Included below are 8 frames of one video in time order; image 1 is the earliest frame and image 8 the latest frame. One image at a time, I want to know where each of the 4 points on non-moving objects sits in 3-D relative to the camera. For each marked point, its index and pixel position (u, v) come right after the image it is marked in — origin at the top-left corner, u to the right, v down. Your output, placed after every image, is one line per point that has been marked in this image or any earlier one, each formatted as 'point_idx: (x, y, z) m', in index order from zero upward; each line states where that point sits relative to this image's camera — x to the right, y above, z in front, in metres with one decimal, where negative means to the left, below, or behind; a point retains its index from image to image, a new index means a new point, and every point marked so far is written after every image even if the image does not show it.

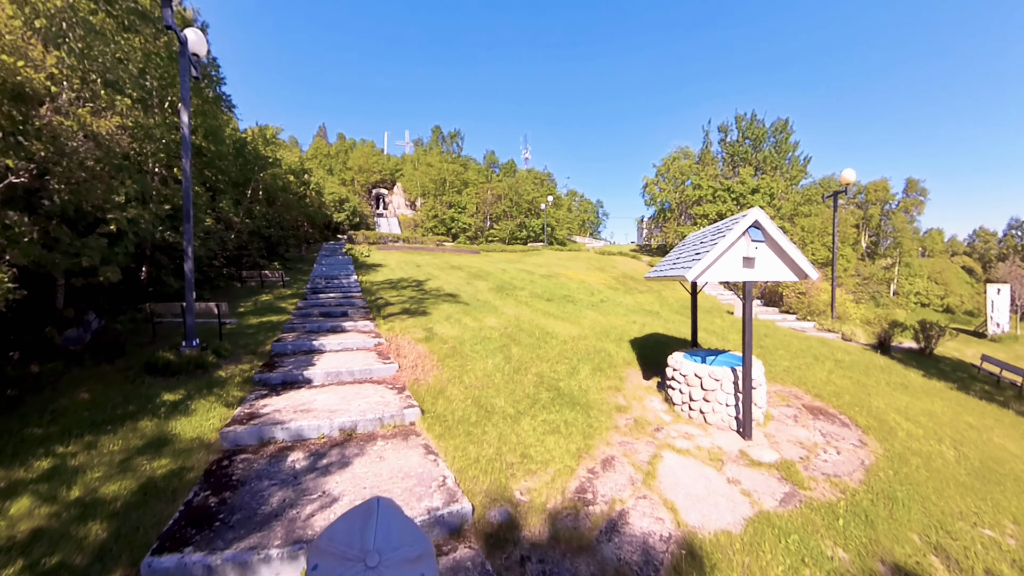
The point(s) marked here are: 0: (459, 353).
0: (-0.5, -0.6, +5.3) m
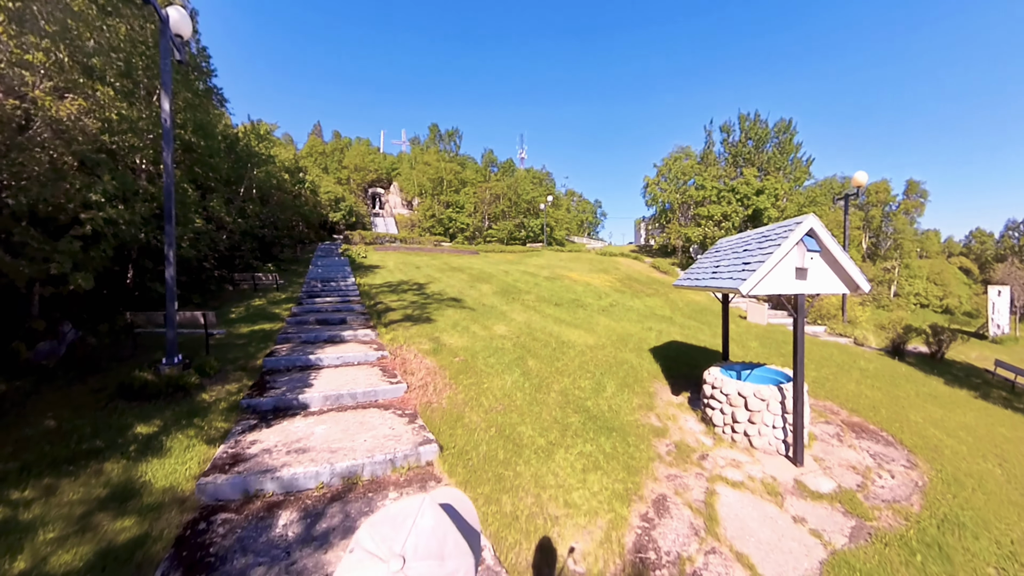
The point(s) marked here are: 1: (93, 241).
0: (-0.3, -0.7, +4.8) m
1: (-4.6, +0.5, +6.4) m
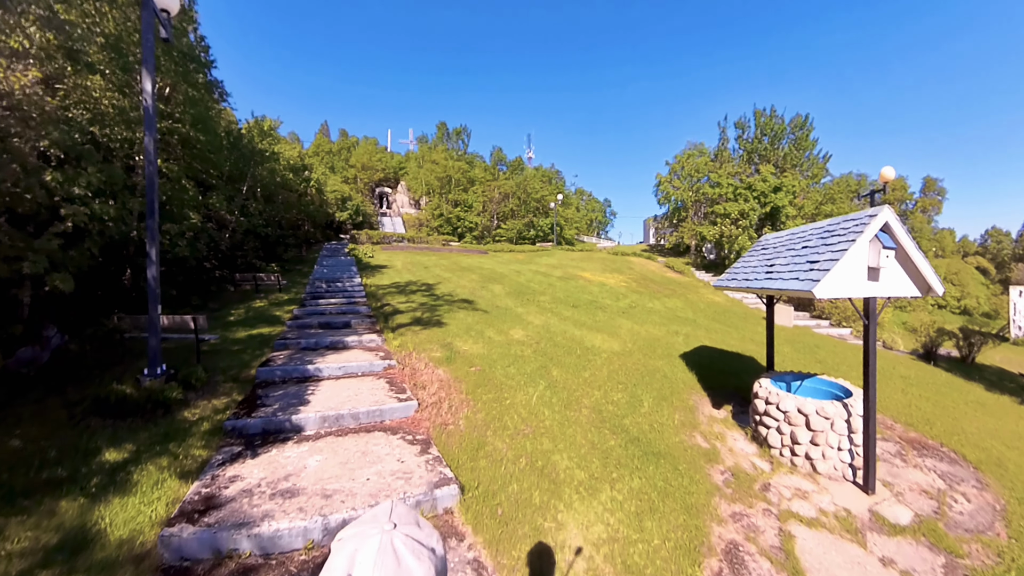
0: (-0.1, -0.7, +4.2) m
1: (-4.4, +0.5, +5.9) m
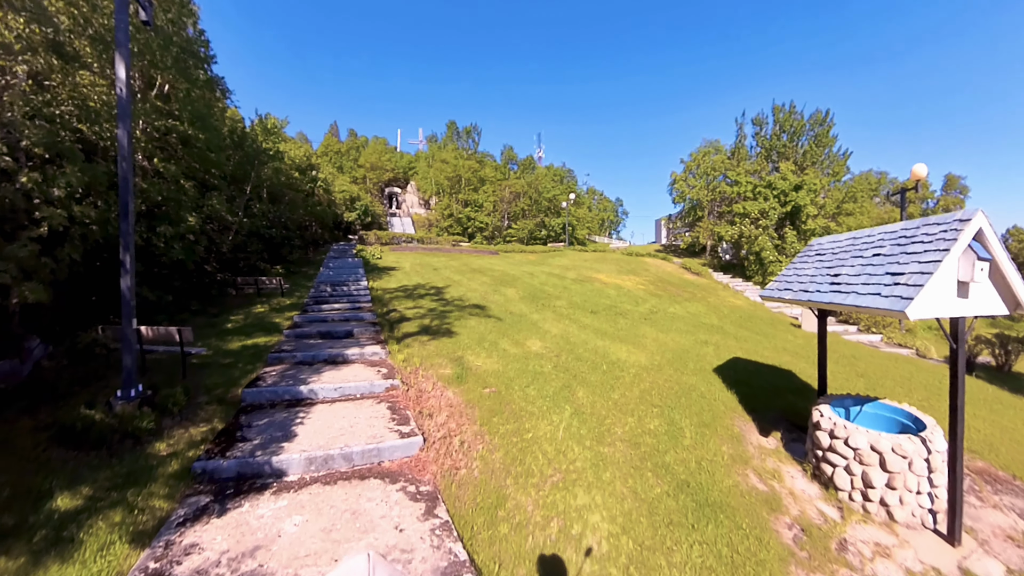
0: (0.0, -0.7, +3.7) m
1: (-4.3, +0.4, +5.5) m
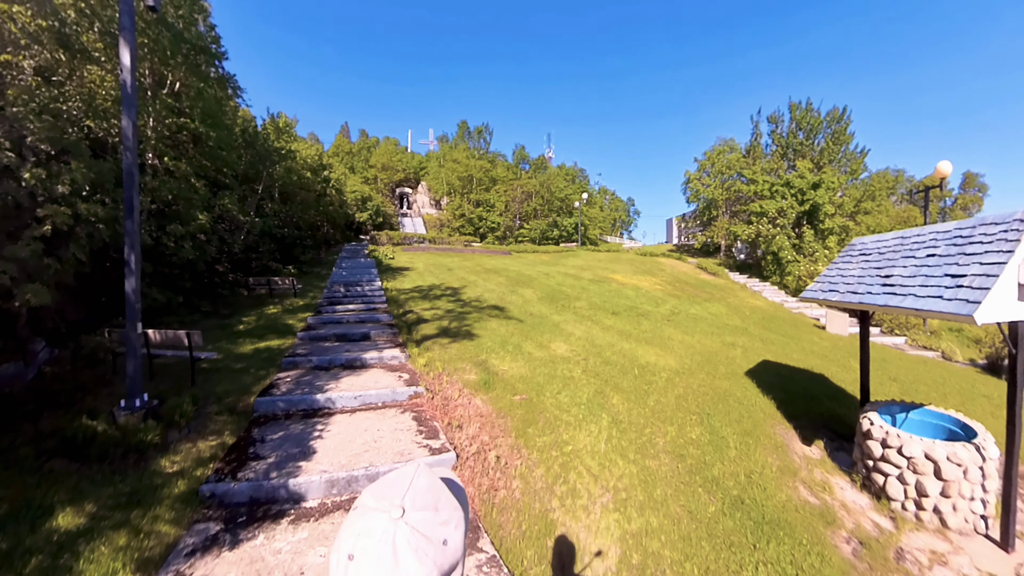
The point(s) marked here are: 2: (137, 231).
0: (+0.2, -0.7, +3.4) m
1: (-4.0, +0.4, +5.2) m
2: (-2.4, +0.4, +3.8) m
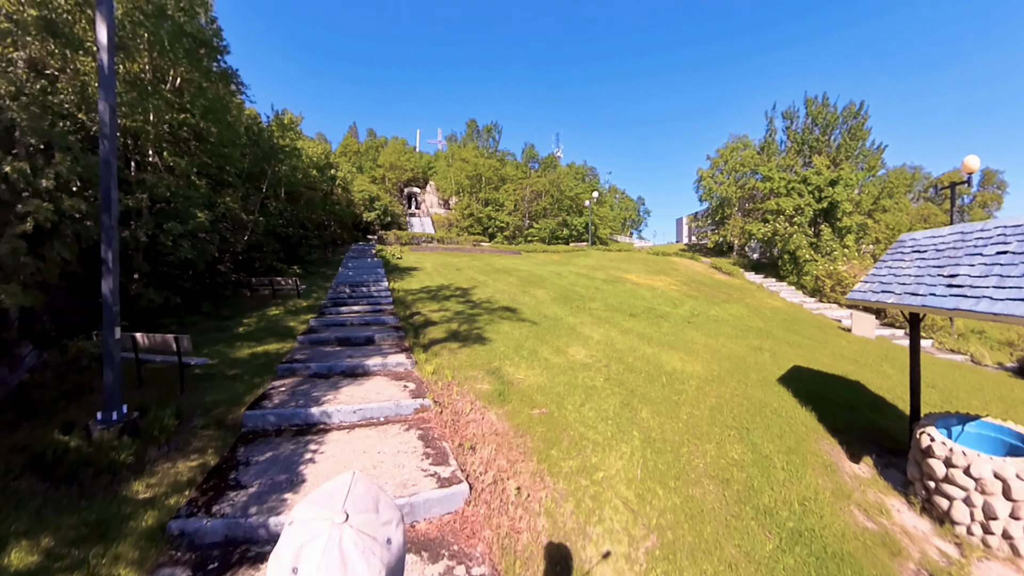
0: (+0.3, -0.7, +3.0) m
1: (-3.9, +0.4, +4.9) m
2: (-2.3, +0.4, +3.4) m
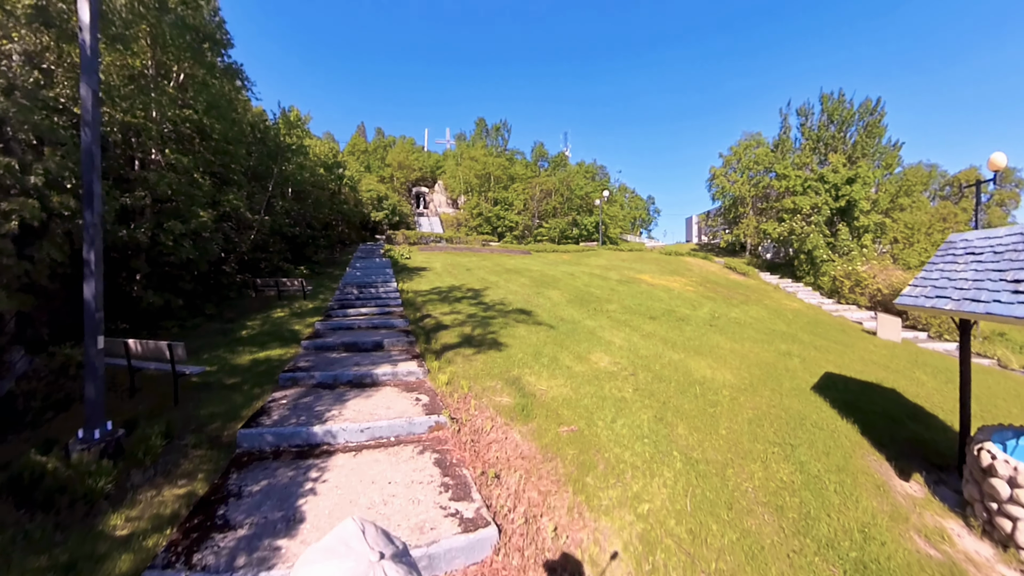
0: (+0.4, -0.8, +2.7) m
1: (-3.8, +0.4, +4.6) m
2: (-2.2, +0.3, +3.1) m
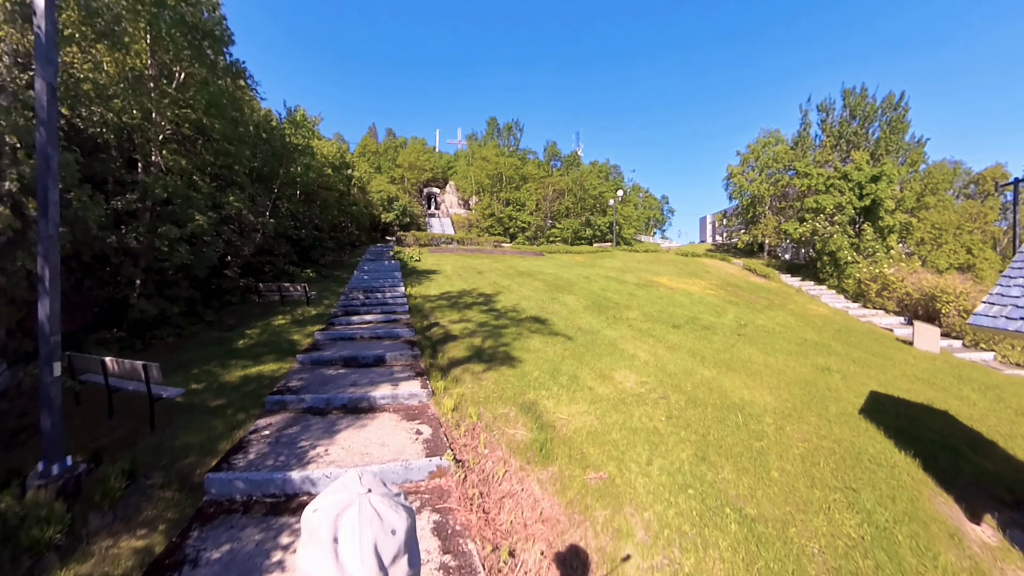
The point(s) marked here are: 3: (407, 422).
0: (+0.5, -0.8, +2.2) m
1: (-3.7, +0.3, +4.2) m
2: (-2.1, +0.3, +2.6) m
3: (-0.6, -0.7, +3.1) m
